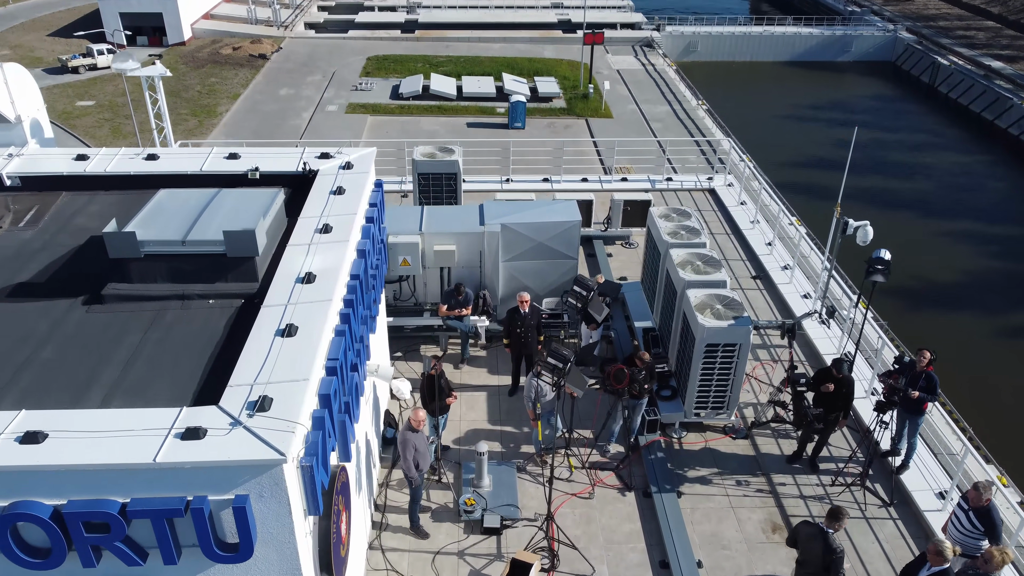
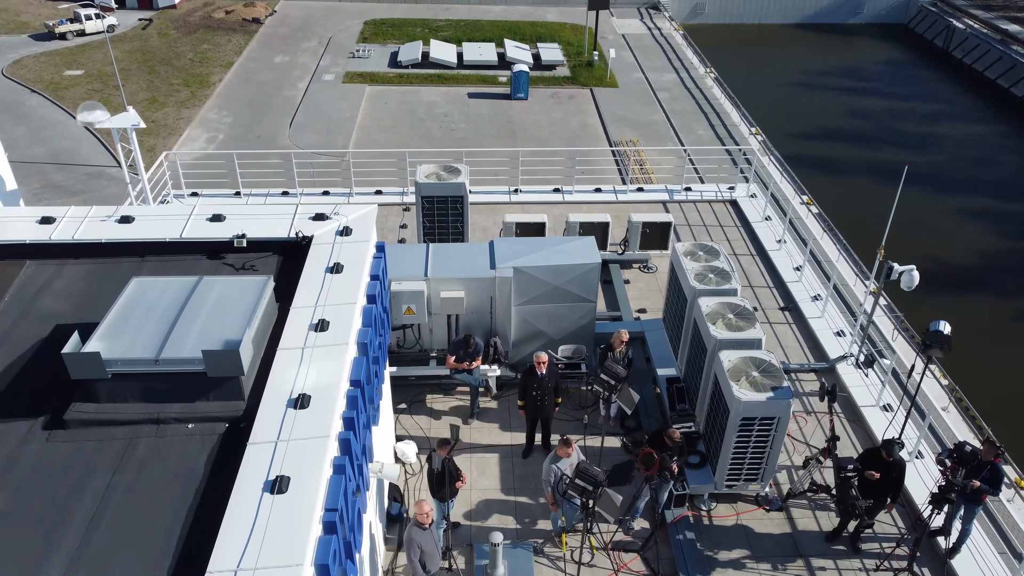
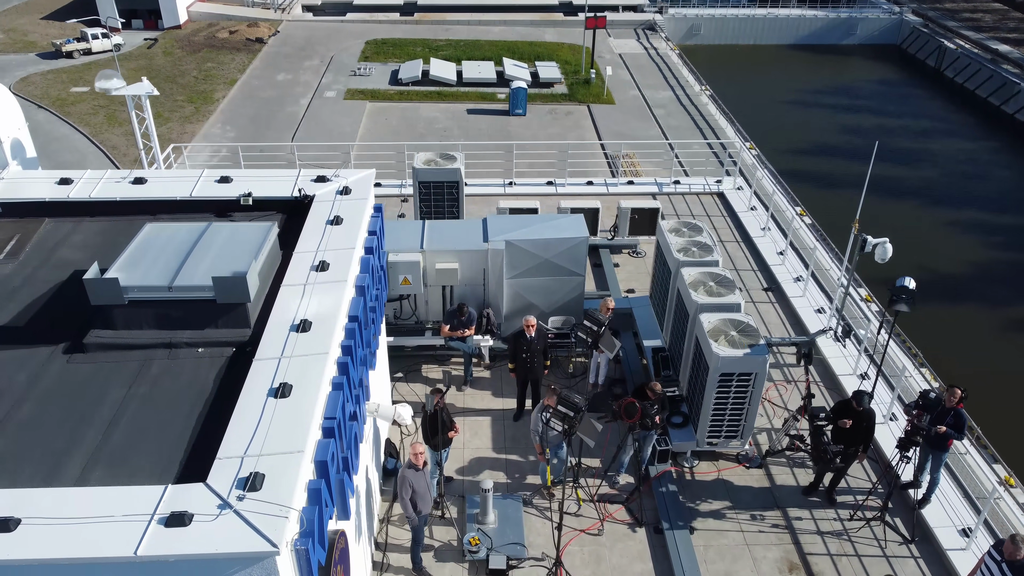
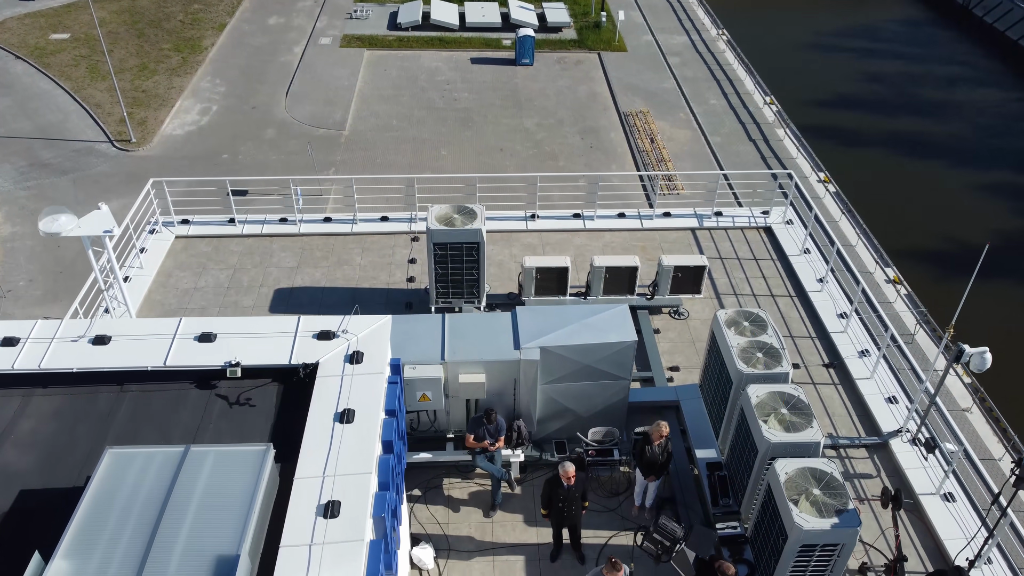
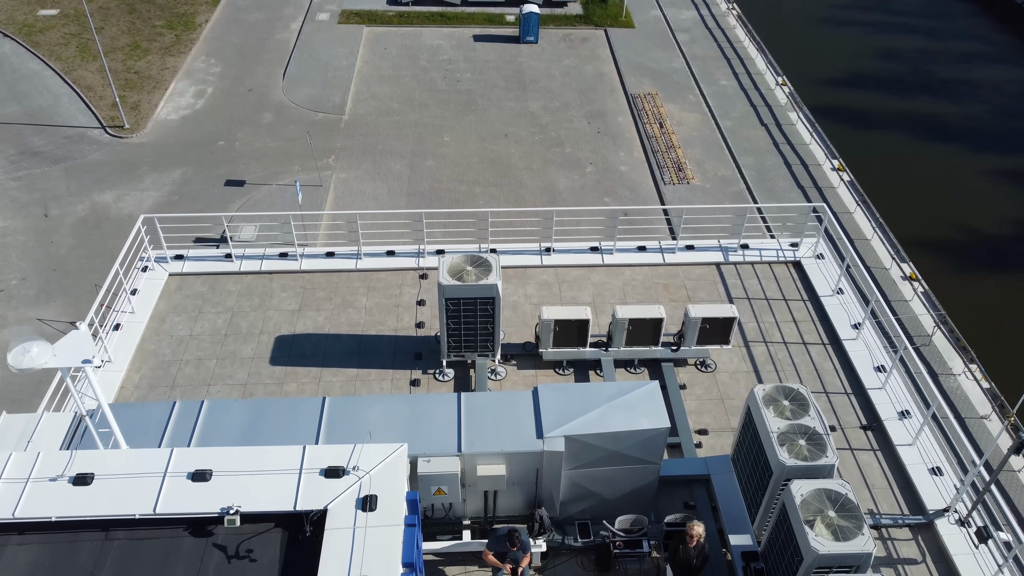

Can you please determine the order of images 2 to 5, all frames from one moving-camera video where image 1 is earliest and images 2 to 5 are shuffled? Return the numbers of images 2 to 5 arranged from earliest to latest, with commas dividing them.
3, 2, 4, 5
